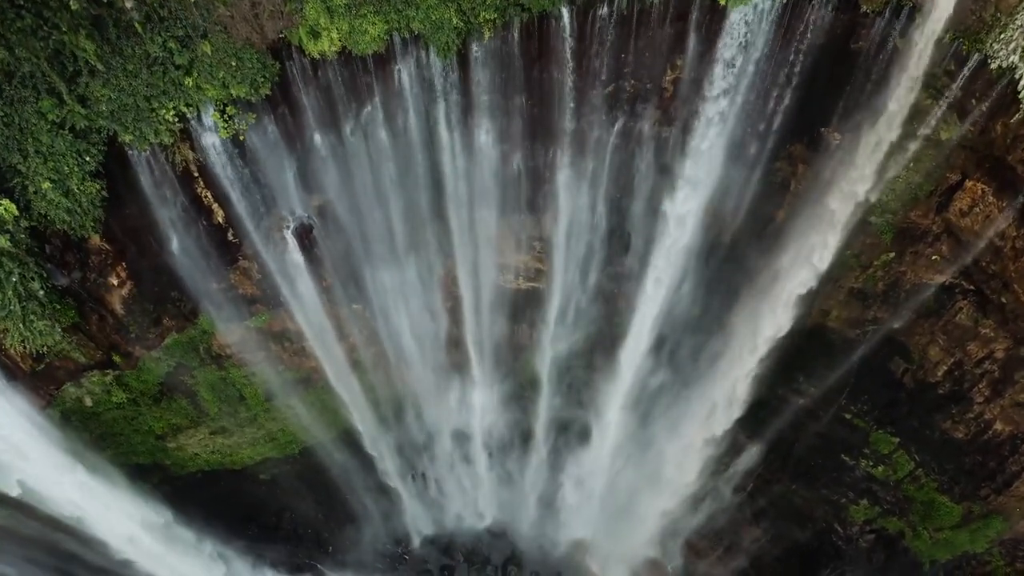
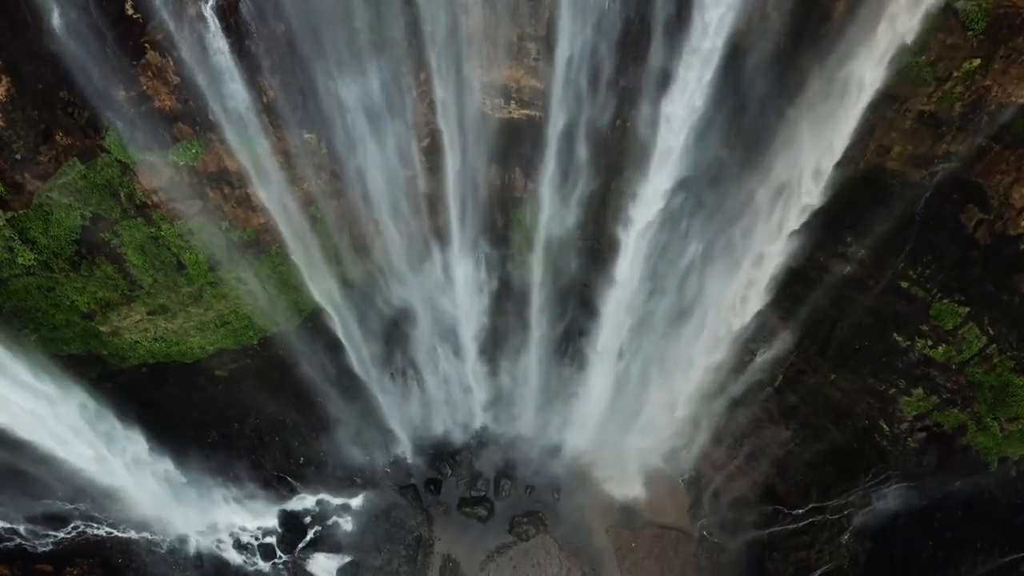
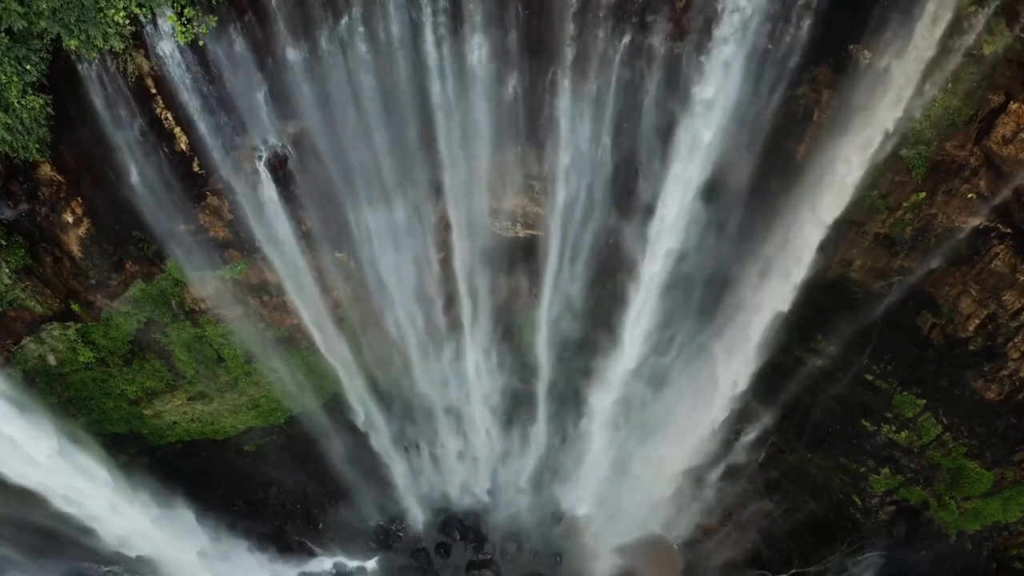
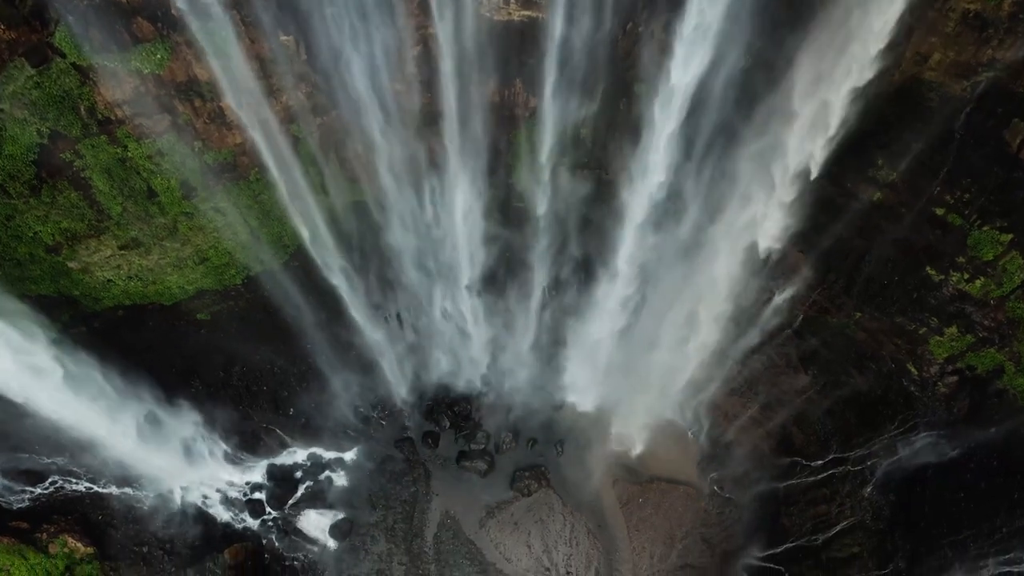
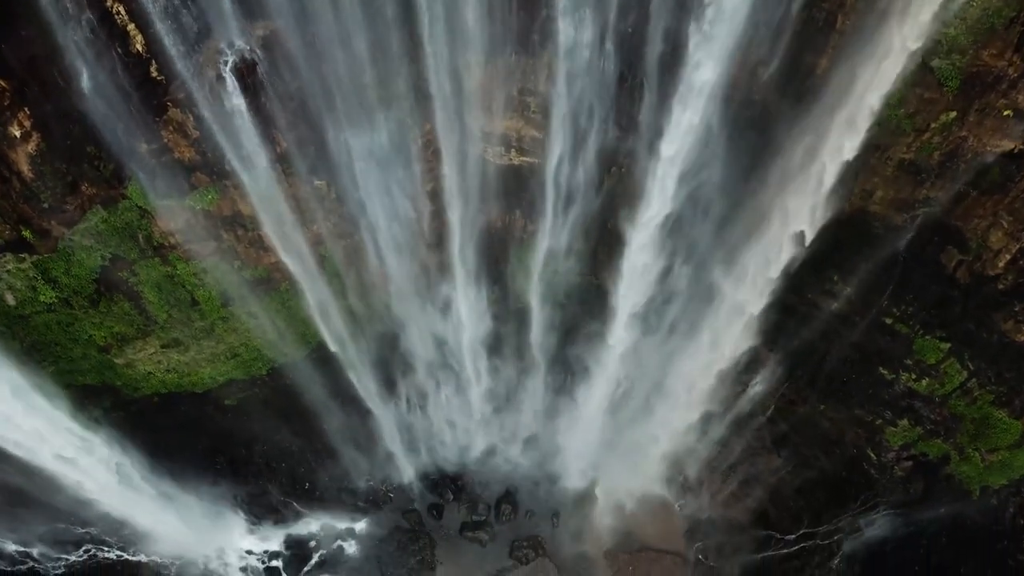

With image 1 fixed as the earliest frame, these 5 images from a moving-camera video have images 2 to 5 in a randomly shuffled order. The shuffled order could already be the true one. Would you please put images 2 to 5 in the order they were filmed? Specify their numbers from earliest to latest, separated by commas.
3, 5, 2, 4
